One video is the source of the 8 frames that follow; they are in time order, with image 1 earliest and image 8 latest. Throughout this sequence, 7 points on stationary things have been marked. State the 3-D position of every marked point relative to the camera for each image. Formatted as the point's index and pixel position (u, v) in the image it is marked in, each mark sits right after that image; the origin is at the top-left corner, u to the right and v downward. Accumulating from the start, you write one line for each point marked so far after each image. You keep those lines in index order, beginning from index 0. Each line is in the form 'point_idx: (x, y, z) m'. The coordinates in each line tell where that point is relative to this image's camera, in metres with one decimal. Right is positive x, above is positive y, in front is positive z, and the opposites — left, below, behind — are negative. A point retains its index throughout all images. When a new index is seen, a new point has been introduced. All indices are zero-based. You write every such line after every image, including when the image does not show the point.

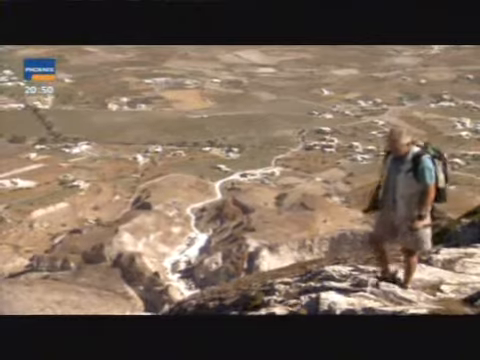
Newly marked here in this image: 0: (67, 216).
0: (-2.2, -0.5, +6.4) m
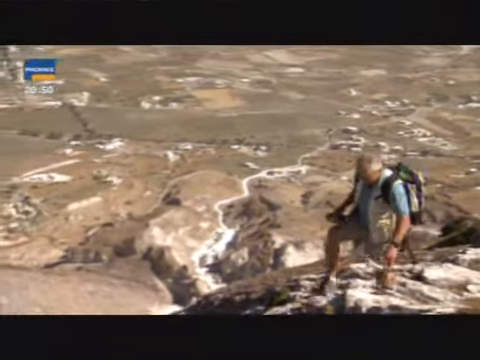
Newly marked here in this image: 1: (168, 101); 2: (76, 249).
0: (-1.8, -0.4, +6.6) m
1: (-1.0, +1.1, +6.9) m
2: (-2.1, -0.9, +6.5) m
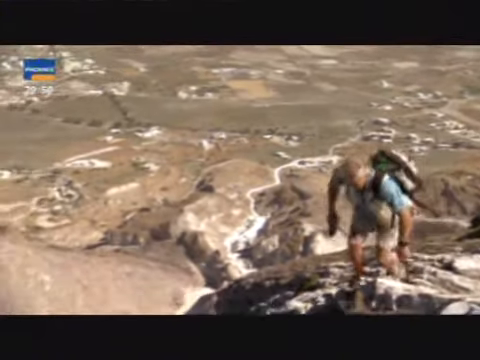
0: (-1.4, -0.2, +6.9) m
1: (-0.5, +1.2, +7.2) m
2: (-1.7, -0.7, +6.9) m
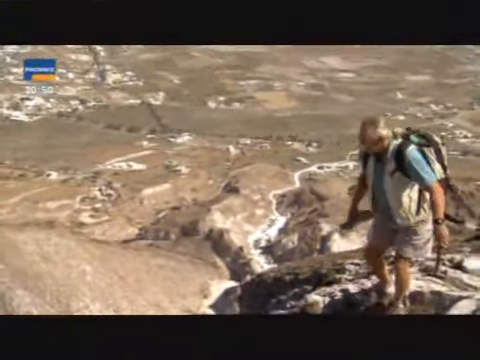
0: (-1.1, -0.2, +7.6) m
1: (-0.1, +1.2, +7.8) m
2: (-1.4, -0.7, +7.6) m
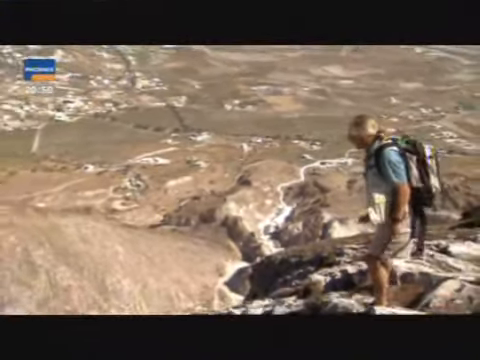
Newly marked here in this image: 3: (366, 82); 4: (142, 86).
0: (-0.9, -0.1, +8.7) m
1: (+0.1, +1.3, +8.9) m
2: (-1.2, -0.6, +8.7) m
3: (+2.2, +1.7, +9.1) m
4: (-1.7, +1.6, +8.8) m
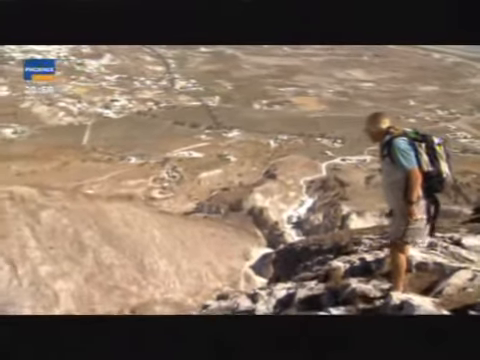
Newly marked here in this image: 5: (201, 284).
0: (-0.4, 0.0, +9.6) m
1: (+0.6, +1.5, +9.7) m
2: (-0.7, -0.4, +9.6) m
3: (+2.8, +1.8, +9.8) m
4: (-1.2, +1.8, +9.7) m
5: (-0.7, -2.0, +9.6) m
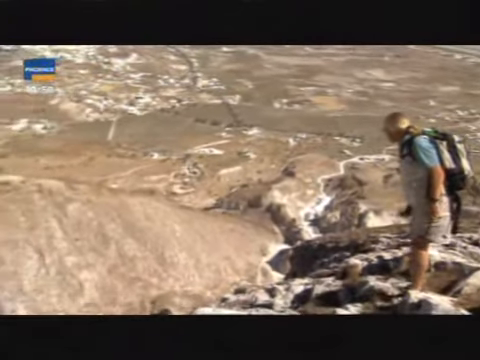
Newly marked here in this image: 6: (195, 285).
0: (0.0, +0.1, +9.8) m
1: (+1.0, +1.5, +9.9) m
2: (-0.3, -0.4, +9.9) m
3: (+3.2, +1.8, +9.8) m
4: (-0.8, +1.9, +10.0) m
5: (-0.4, -1.9, +9.9) m
6: (-0.9, -2.0, +9.9) m
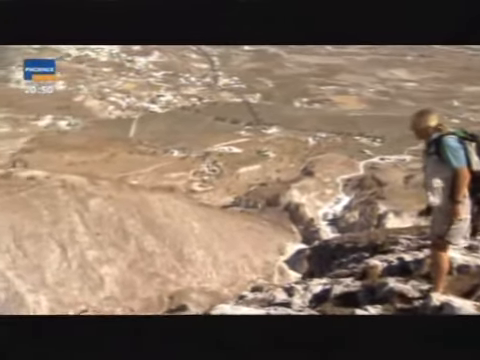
0: (+0.4, +0.1, +9.9) m
1: (+1.4, +1.5, +9.8) m
2: (0.0, -0.3, +9.9) m
3: (+3.6, +1.8, +9.7) m
4: (-0.4, +1.9, +10.1) m
5: (-0.1, -1.9, +9.9) m
6: (-0.5, -2.0, +10.0) m
